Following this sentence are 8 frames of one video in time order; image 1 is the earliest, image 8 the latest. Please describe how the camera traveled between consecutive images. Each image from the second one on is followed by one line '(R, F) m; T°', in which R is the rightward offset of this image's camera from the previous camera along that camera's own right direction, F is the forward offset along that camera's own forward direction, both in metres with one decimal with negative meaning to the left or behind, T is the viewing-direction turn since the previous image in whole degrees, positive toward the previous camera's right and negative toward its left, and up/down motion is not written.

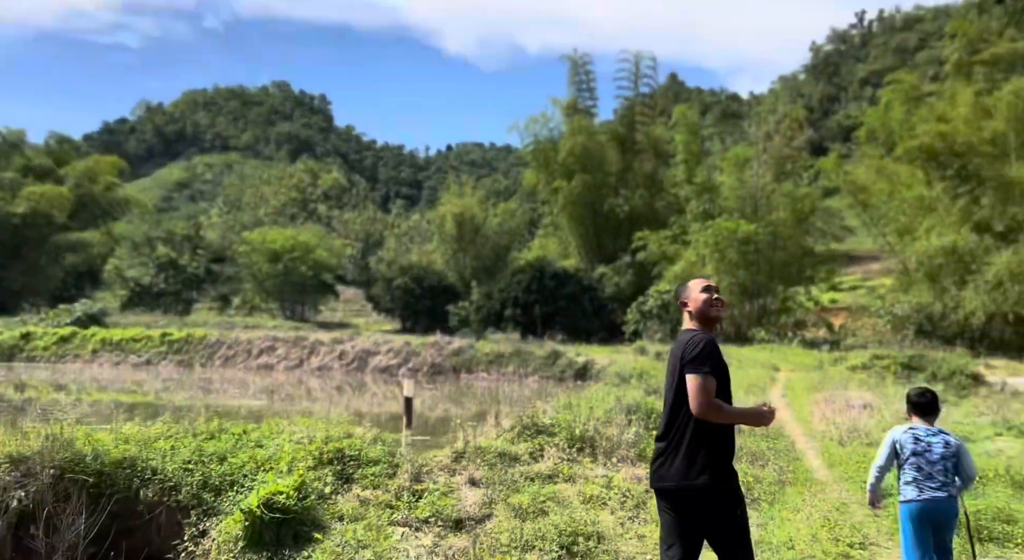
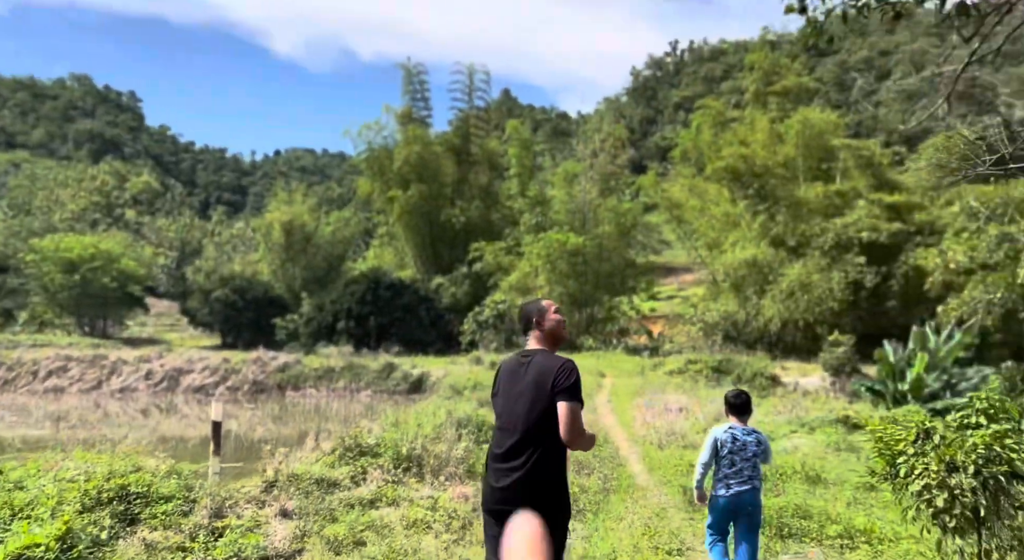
(+0.1, +0.1) m; +12°
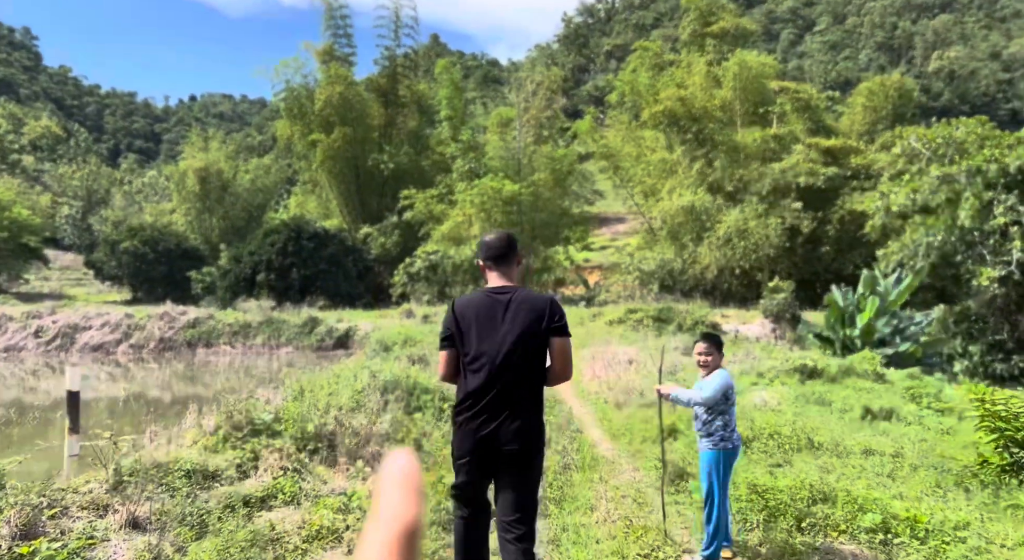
(0.0, +0.8) m; +5°
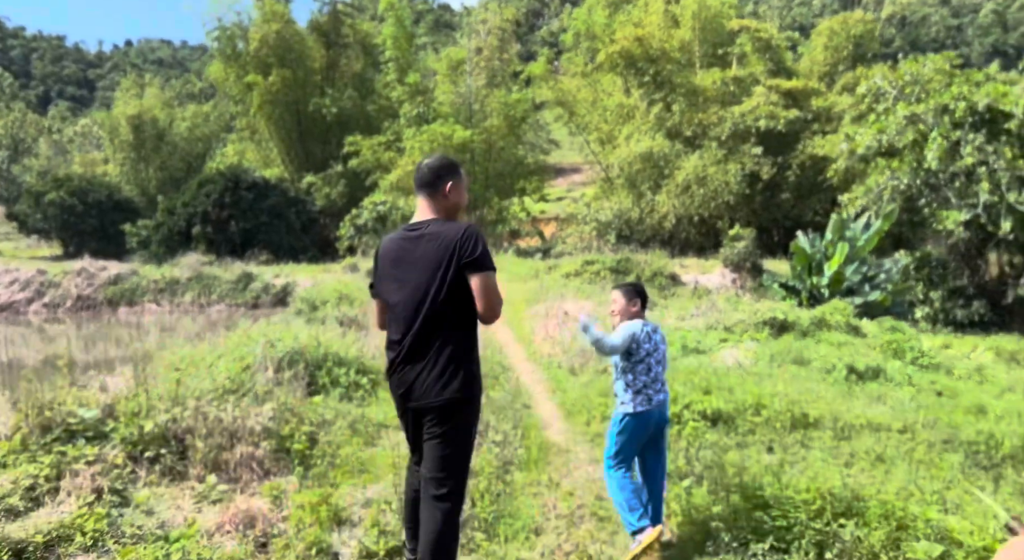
(+0.1, +0.7) m; +3°
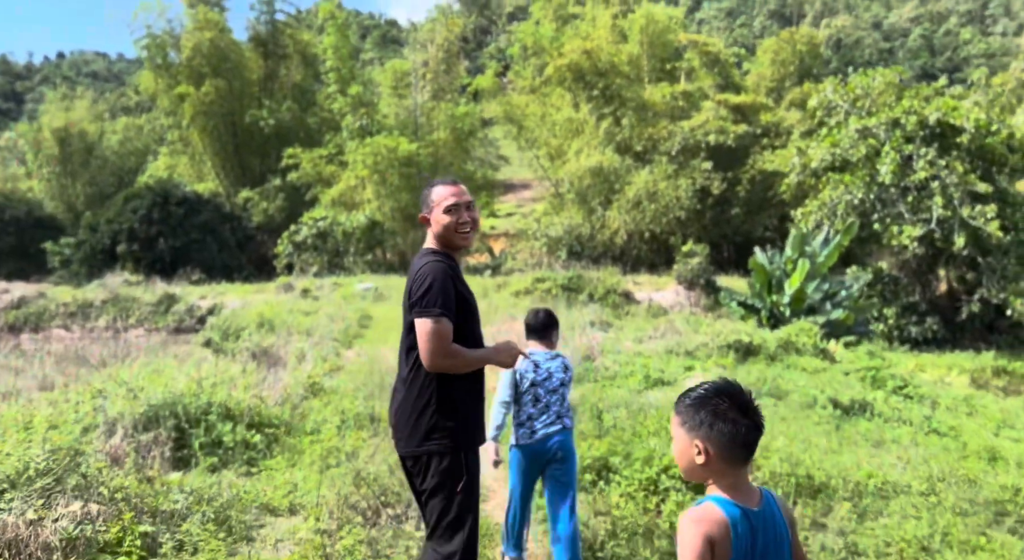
(+0.1, +0.6) m; +4°
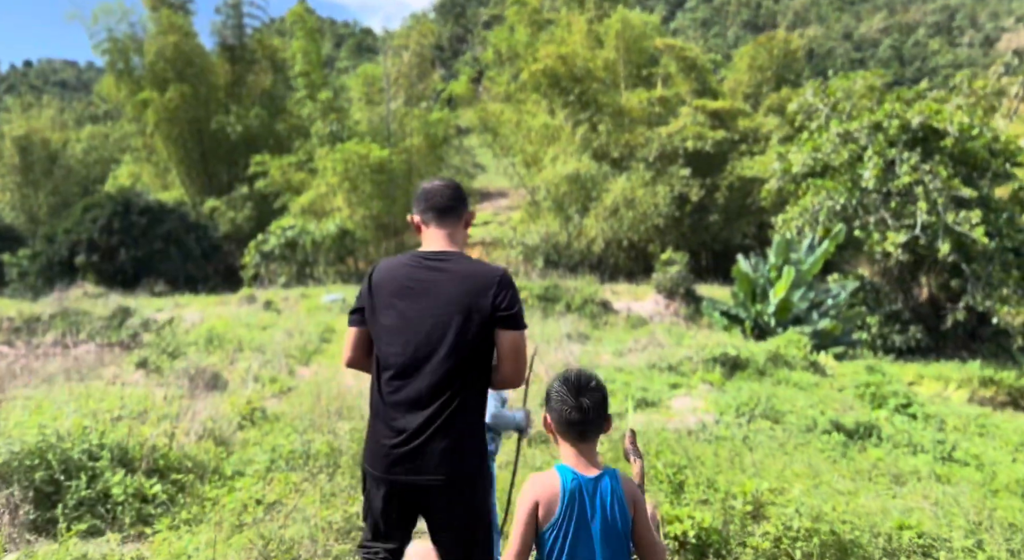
(+0.1, +0.5) m; +2°
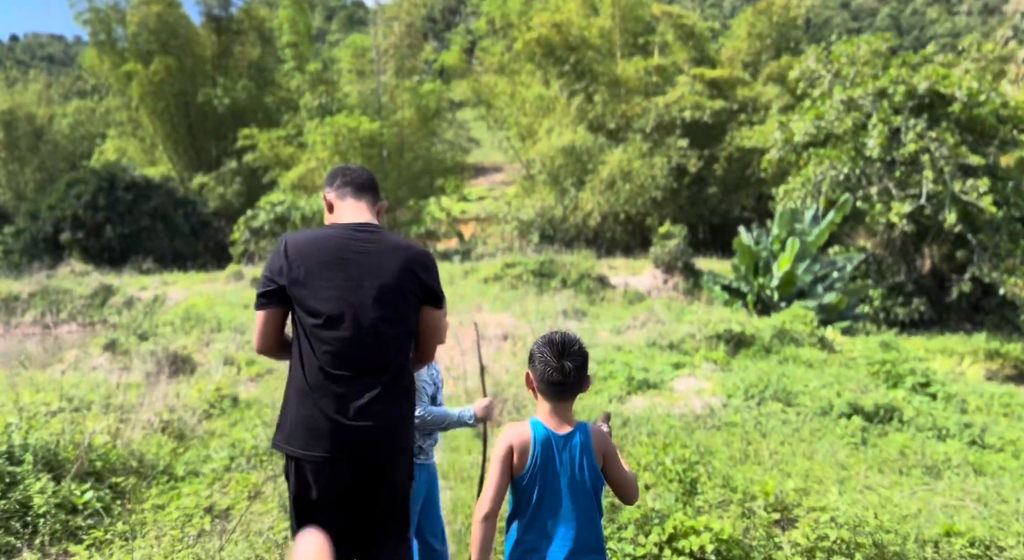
(0.0, +0.3) m; 0°
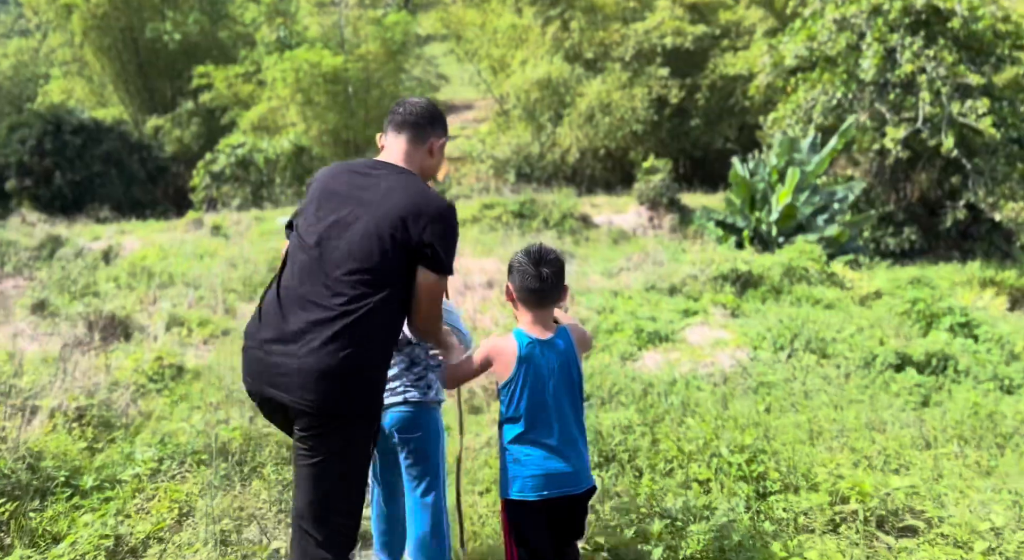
(-0.1, +0.6) m; +2°
